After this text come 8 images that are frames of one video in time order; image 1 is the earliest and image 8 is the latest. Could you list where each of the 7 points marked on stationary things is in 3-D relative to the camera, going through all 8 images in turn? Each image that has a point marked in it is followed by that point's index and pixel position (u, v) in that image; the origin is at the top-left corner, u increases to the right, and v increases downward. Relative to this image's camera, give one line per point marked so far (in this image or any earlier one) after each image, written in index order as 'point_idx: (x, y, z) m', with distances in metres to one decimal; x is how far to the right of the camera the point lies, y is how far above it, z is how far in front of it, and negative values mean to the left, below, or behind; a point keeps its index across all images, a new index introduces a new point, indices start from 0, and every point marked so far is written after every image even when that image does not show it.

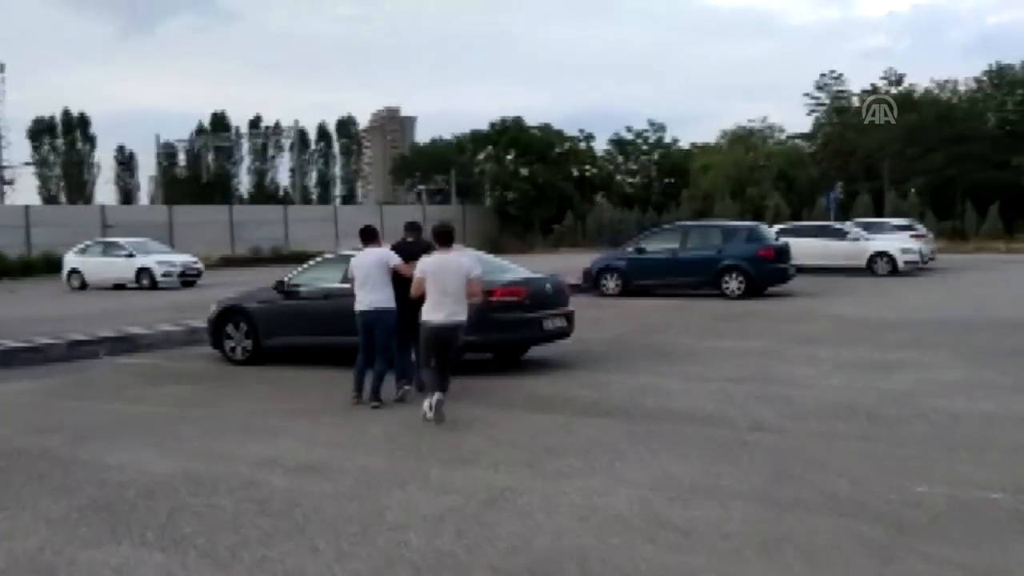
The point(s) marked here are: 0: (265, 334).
0: (-3.7, -0.7, +15.7) m
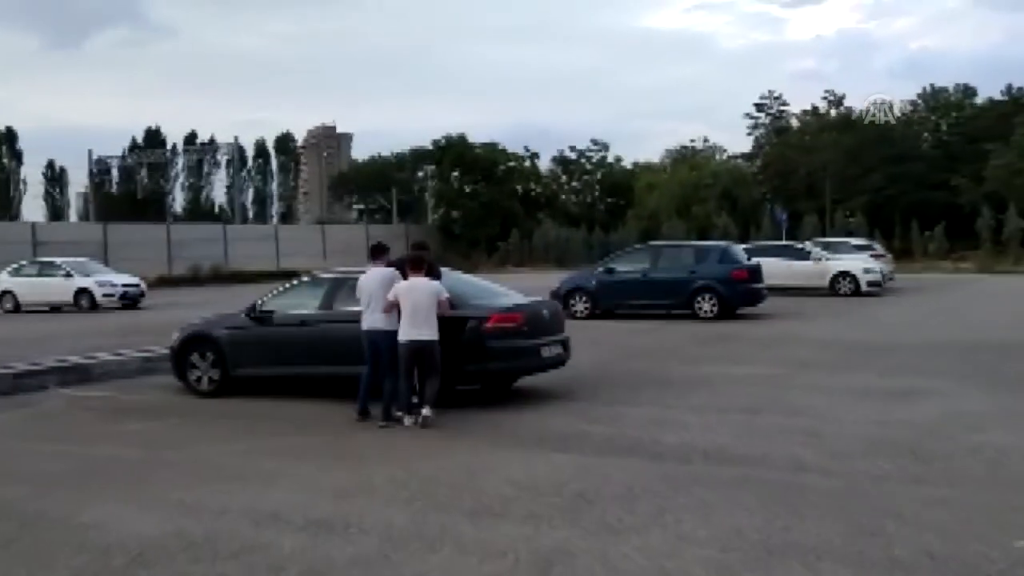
0: (-3.9, -1.1, +14.5) m
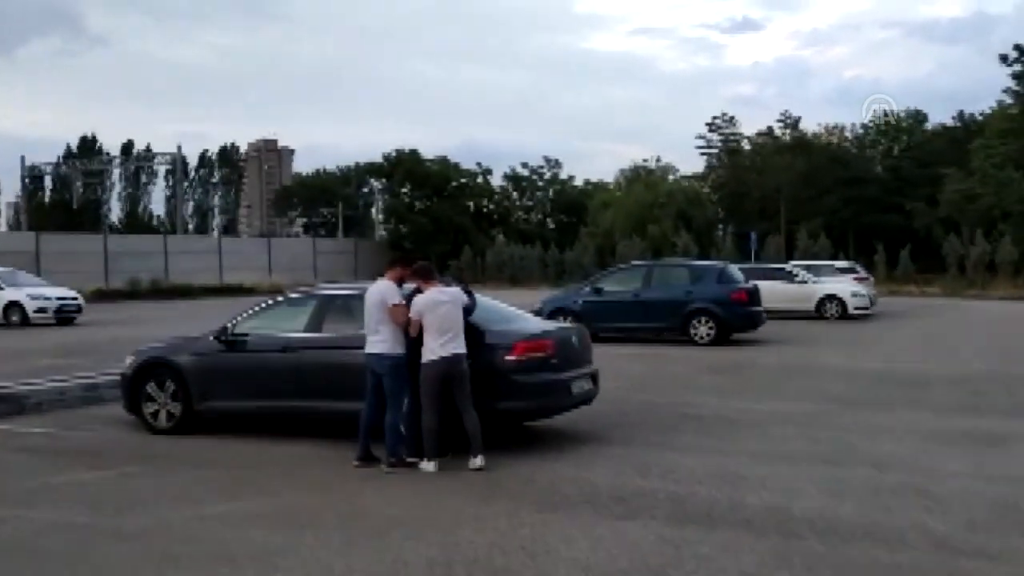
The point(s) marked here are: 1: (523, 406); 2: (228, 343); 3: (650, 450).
0: (-3.7, -1.3, +12.2) m
1: (+0.1, -1.3, +11.0) m
2: (-3.3, -0.7, +12.1) m
3: (+1.5, -1.7, +11.2) m
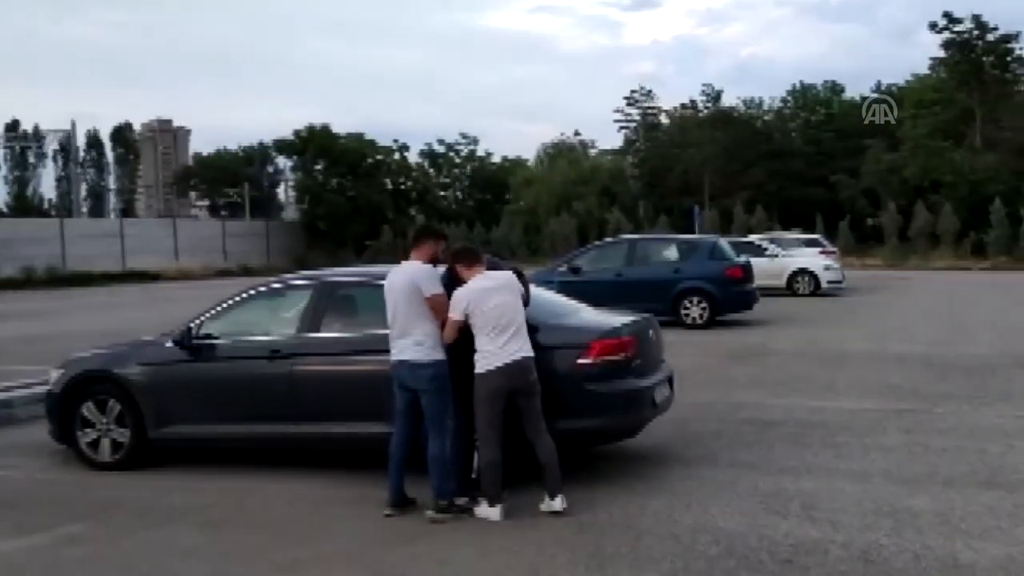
0: (-3.2, -1.2, +9.3) m
1: (+0.7, -1.1, +8.4) m
2: (-2.8, -0.5, +9.2) m
3: (+2.0, -1.6, +8.7) m
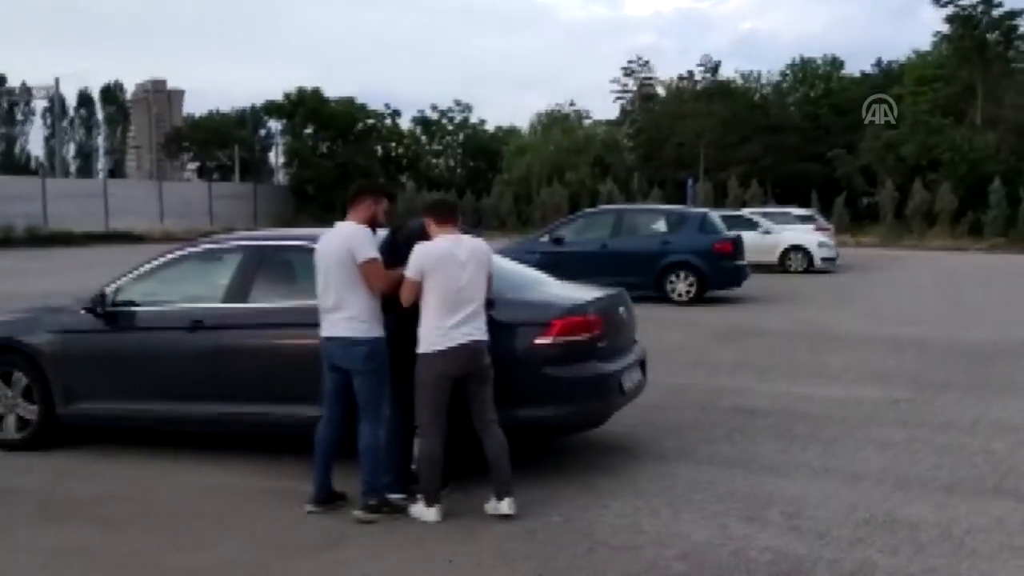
0: (-3.6, -0.9, +8.3) m
1: (+0.3, -0.9, +7.5) m
2: (-3.2, -0.2, +8.2) m
3: (+1.7, -1.4, +7.8) m
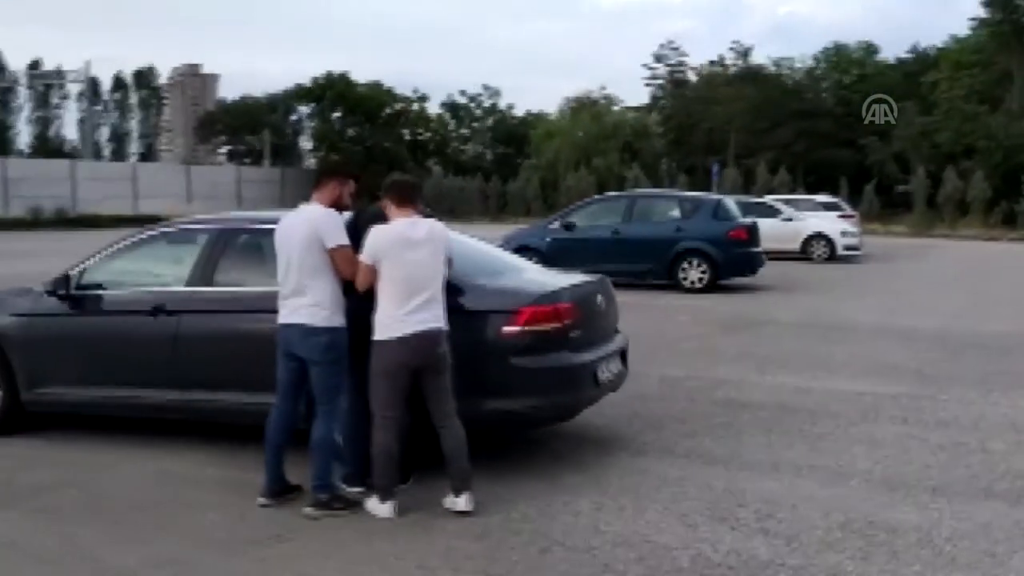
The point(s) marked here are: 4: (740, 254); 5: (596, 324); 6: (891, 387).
0: (-3.8, -0.7, +8.1) m
1: (+0.1, -0.8, +7.2) m
2: (-3.4, -0.1, +8.0) m
3: (+1.4, -1.3, +7.4) m
4: (+4.4, +0.7, +19.8) m
5: (+0.6, -0.3, +7.6) m
6: (+3.8, -1.0, +10.5) m
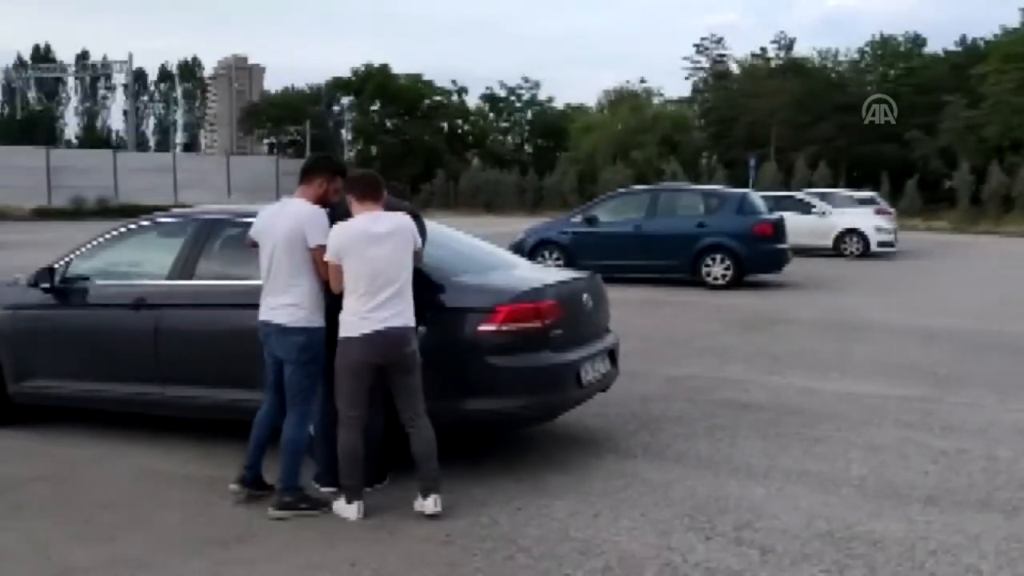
0: (-3.9, -0.7, +8.1) m
1: (-0.1, -0.8, +7.0) m
2: (-3.5, 0.0, +8.0) m
3: (+1.3, -1.3, +7.2) m
4: (+4.7, +0.7, +19.5) m
5: (+0.5, -0.2, +7.4) m
6: (+3.8, -1.0, +10.2) m
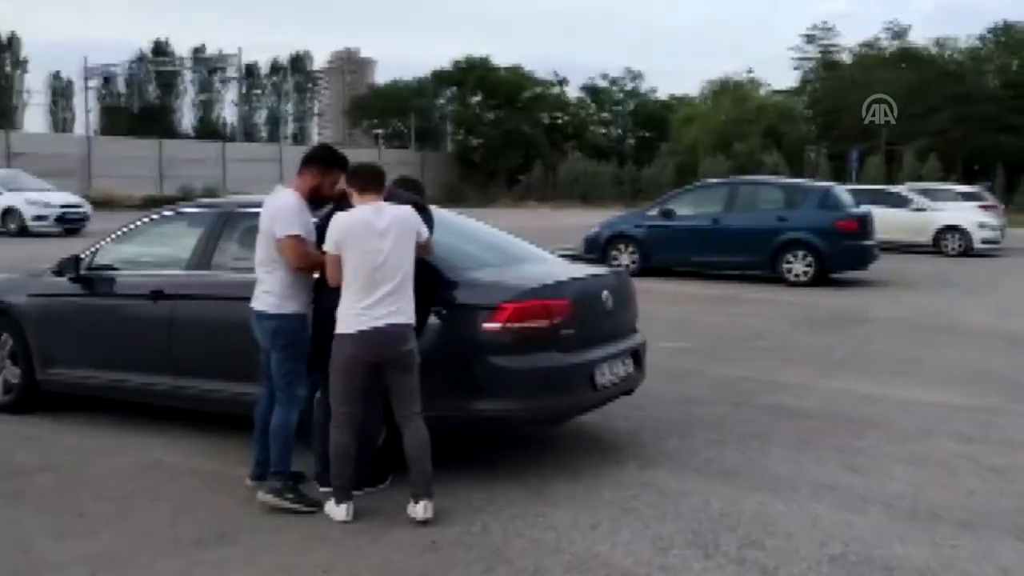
0: (-3.7, -0.6, +8.2) m
1: (0.0, -0.8, +6.7) m
2: (-3.3, 0.0, +8.0) m
3: (+1.4, -1.3, +6.8) m
4: (+6.0, +0.8, +18.6) m
5: (+0.6, -0.2, +7.1) m
6: (+4.2, -1.0, +9.5) m
